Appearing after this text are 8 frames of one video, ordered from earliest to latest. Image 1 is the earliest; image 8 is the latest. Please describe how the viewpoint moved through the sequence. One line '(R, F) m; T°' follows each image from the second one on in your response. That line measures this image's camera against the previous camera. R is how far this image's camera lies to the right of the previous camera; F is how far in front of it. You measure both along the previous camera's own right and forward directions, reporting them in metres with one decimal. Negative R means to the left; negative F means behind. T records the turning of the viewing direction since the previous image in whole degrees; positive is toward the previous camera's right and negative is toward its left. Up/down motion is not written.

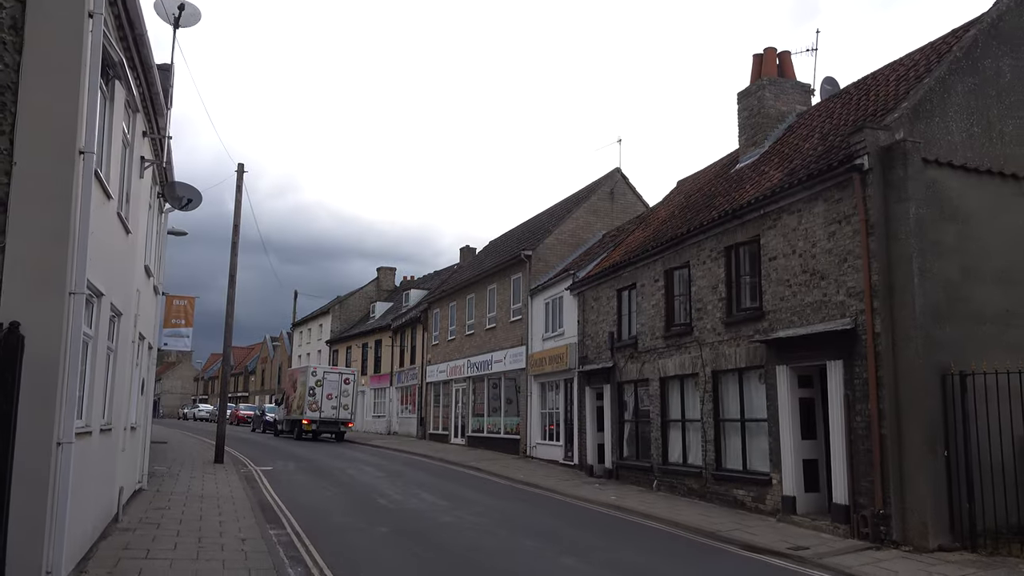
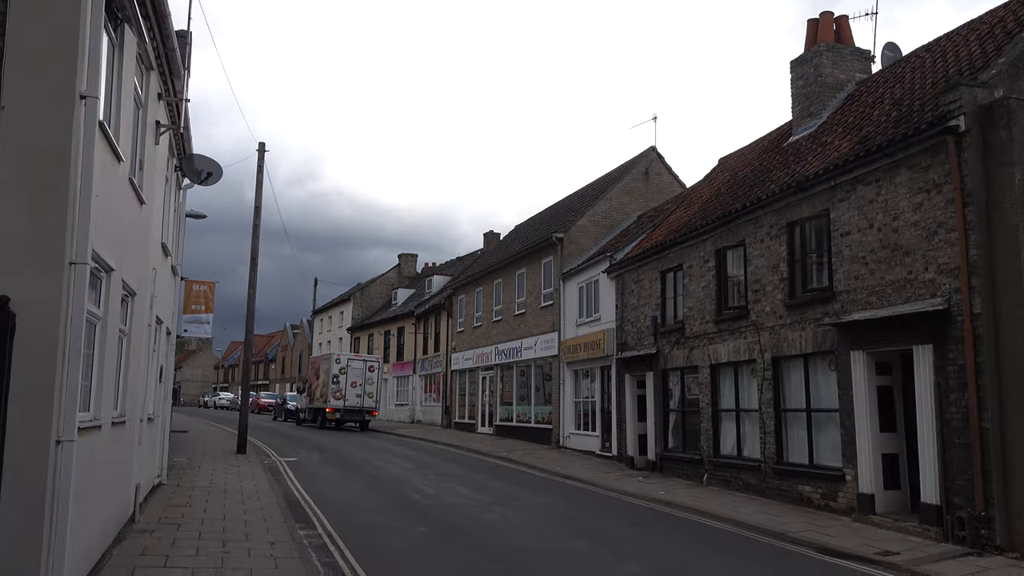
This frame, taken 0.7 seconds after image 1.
(-0.4, +1.0) m; -1°
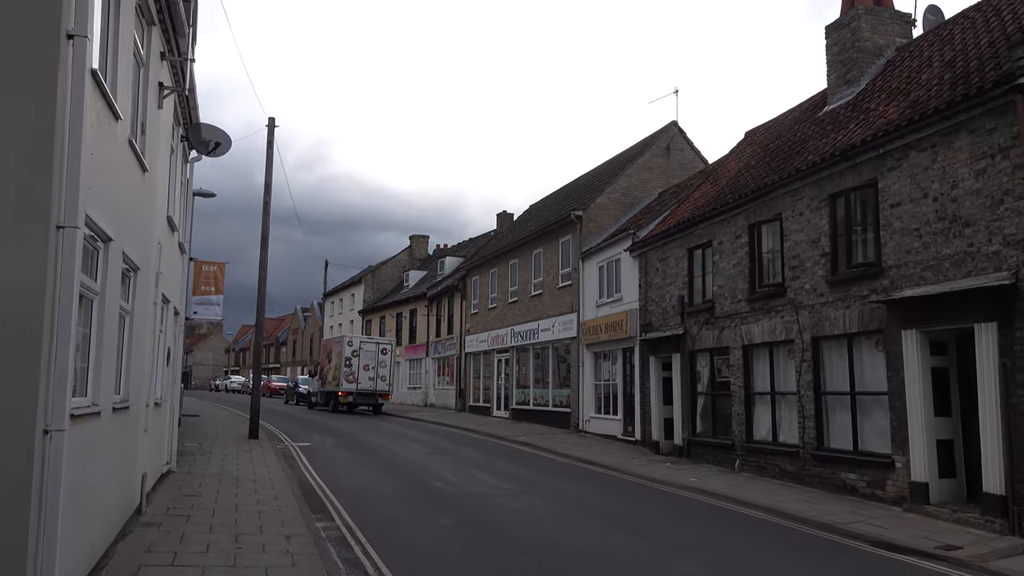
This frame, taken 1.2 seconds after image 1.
(-0.2, +0.7) m; -1°
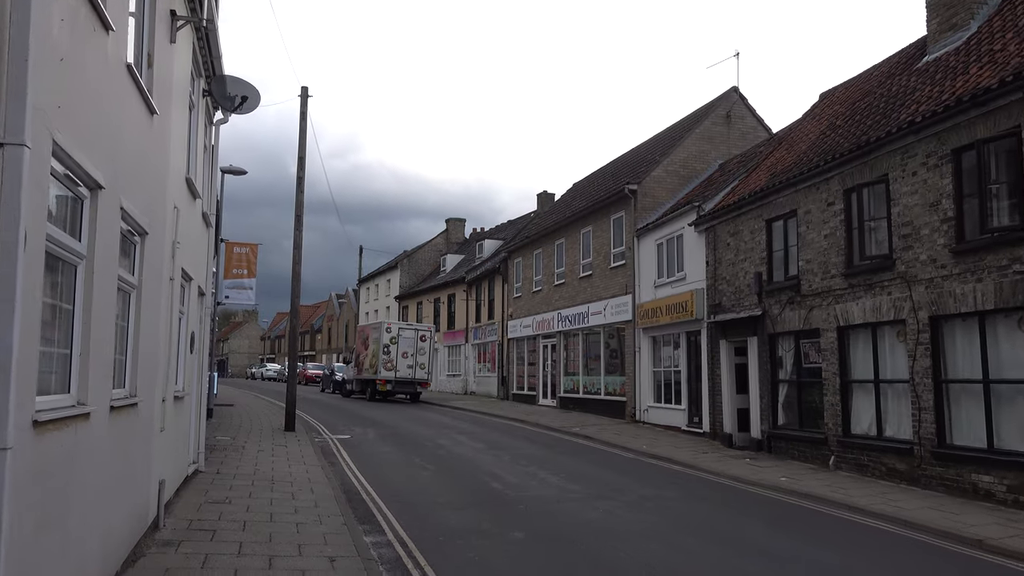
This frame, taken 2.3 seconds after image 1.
(-0.5, +1.6) m; -2°
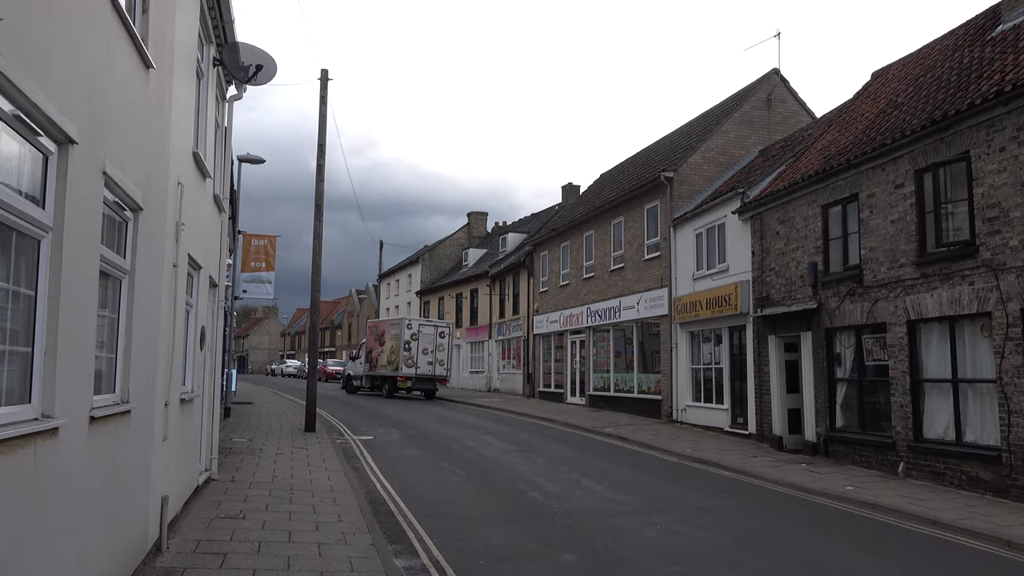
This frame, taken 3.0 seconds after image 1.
(-0.3, +1.0) m; -1°
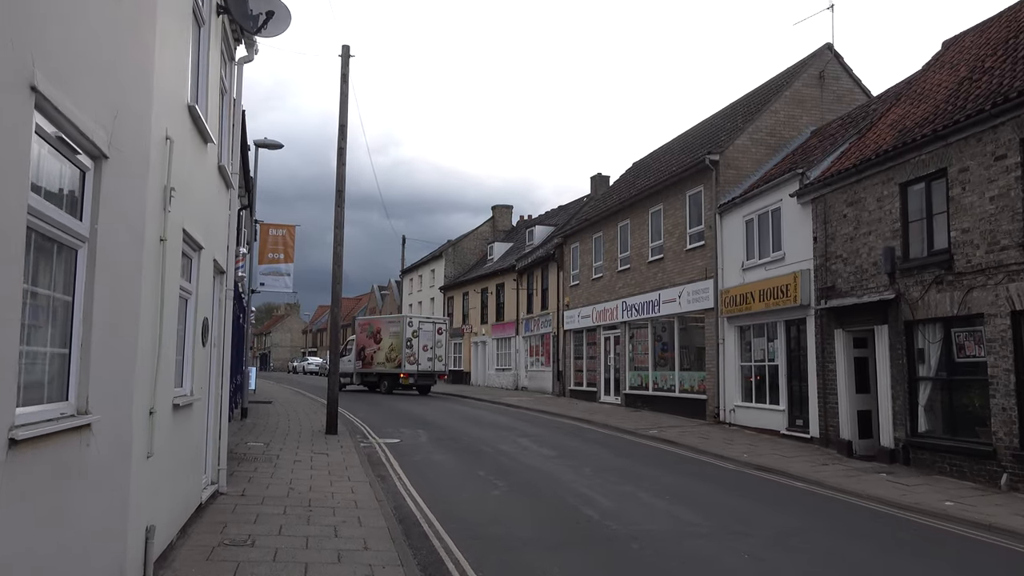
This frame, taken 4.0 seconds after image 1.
(-0.3, +1.4) m; -1°
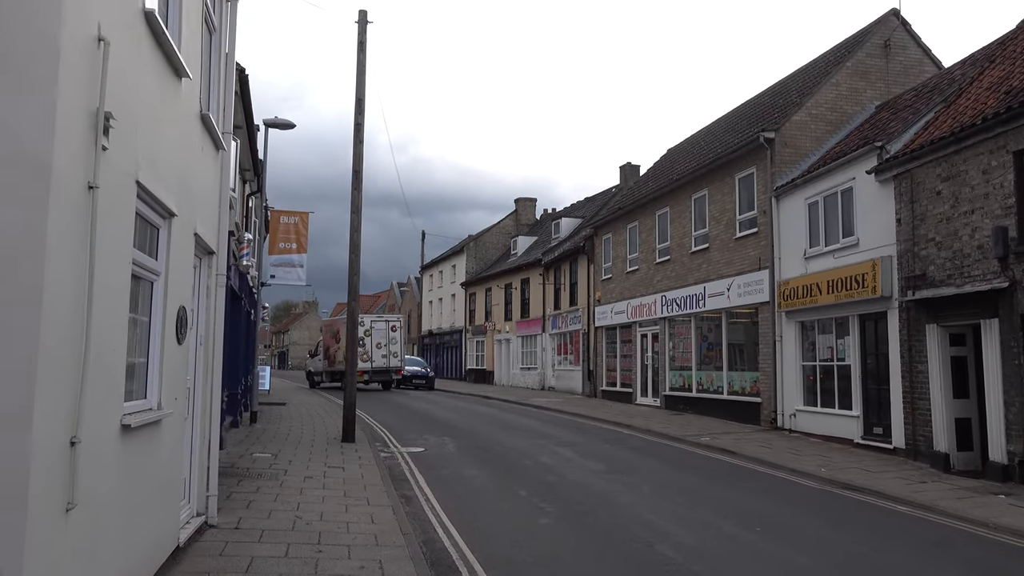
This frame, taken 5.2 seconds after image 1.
(-0.3, +1.8) m; -1°
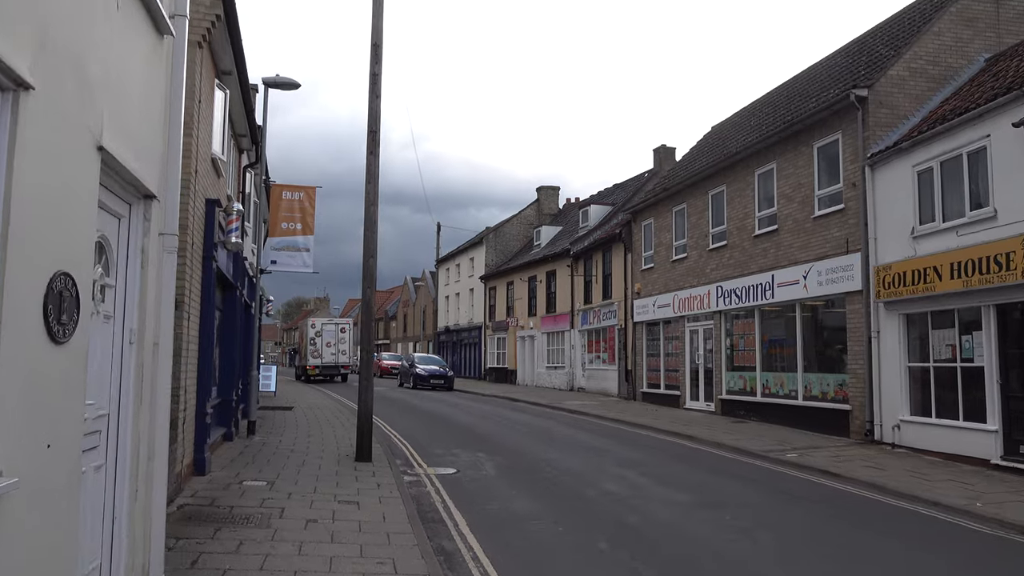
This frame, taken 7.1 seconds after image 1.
(-0.6, +2.7) m; -1°
